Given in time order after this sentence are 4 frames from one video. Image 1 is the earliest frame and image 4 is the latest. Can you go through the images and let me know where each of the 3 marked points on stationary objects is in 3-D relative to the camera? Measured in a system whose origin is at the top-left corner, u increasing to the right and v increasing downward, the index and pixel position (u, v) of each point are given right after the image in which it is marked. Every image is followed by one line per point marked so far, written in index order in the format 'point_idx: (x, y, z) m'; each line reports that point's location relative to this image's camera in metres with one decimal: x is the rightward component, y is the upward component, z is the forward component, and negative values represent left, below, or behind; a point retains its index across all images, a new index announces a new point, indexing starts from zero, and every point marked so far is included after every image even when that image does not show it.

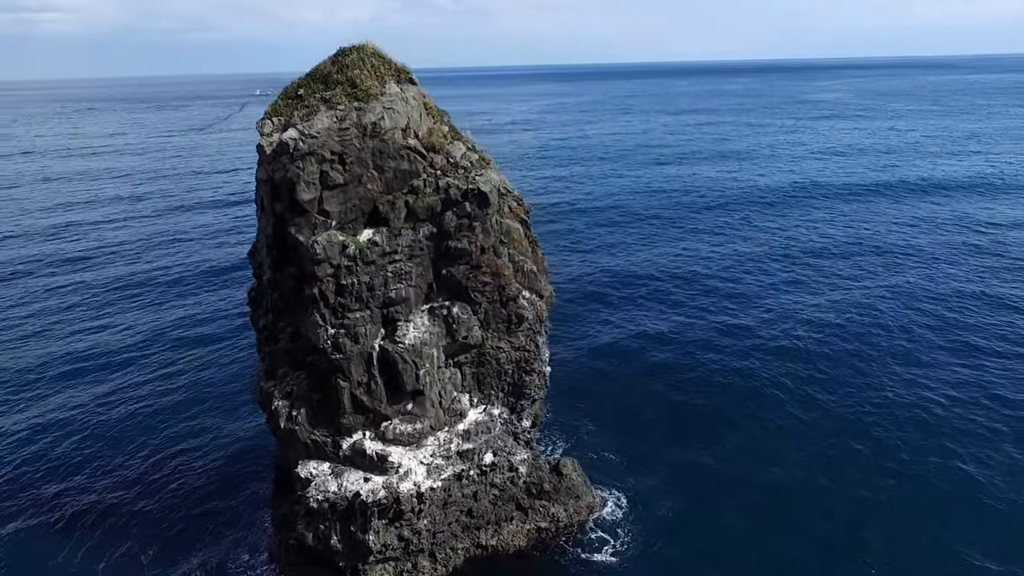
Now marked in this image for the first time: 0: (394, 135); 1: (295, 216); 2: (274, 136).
0: (-2.8, +3.6, +19.7) m
1: (-5.0, +1.7, +19.3) m
2: (-5.5, +3.5, +19.3) m
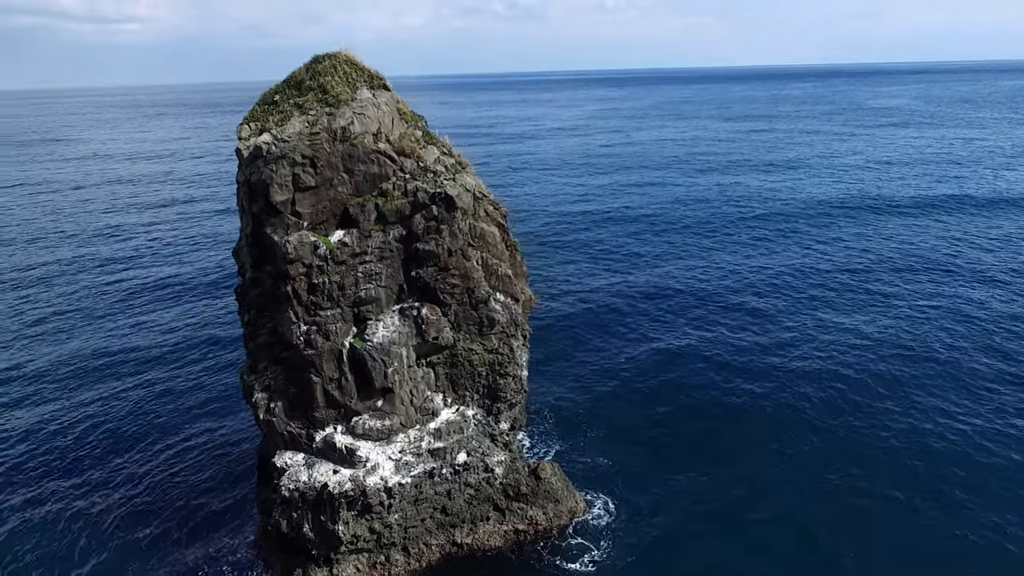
0: (-3.6, +3.6, +20.4) m
1: (-5.8, +1.7, +20.2) m
2: (-6.3, +3.6, +20.2) m
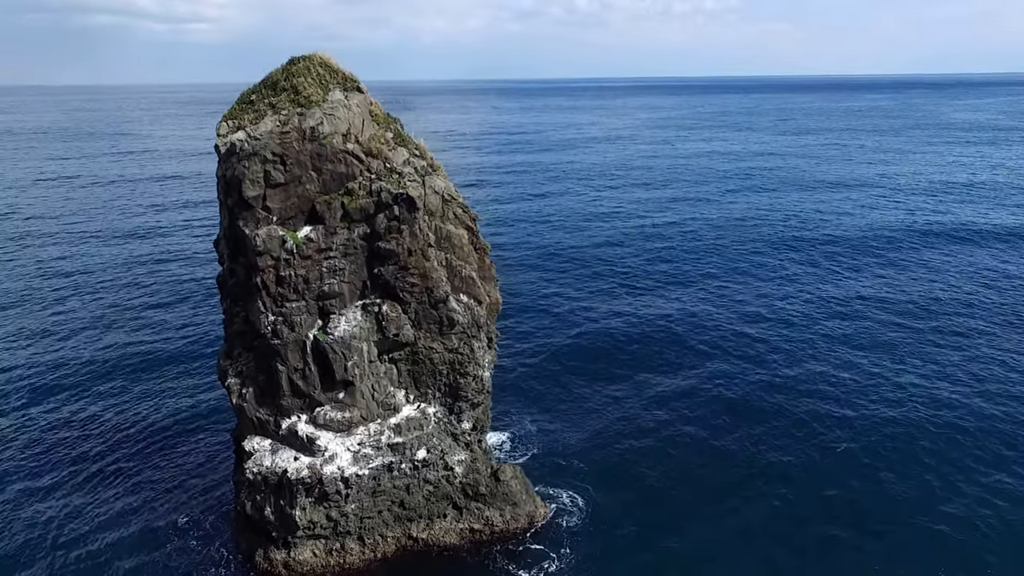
0: (-4.5, +3.7, +21.0) m
1: (-6.8, +1.9, +21.1) m
2: (-7.2, +3.8, +21.2) m
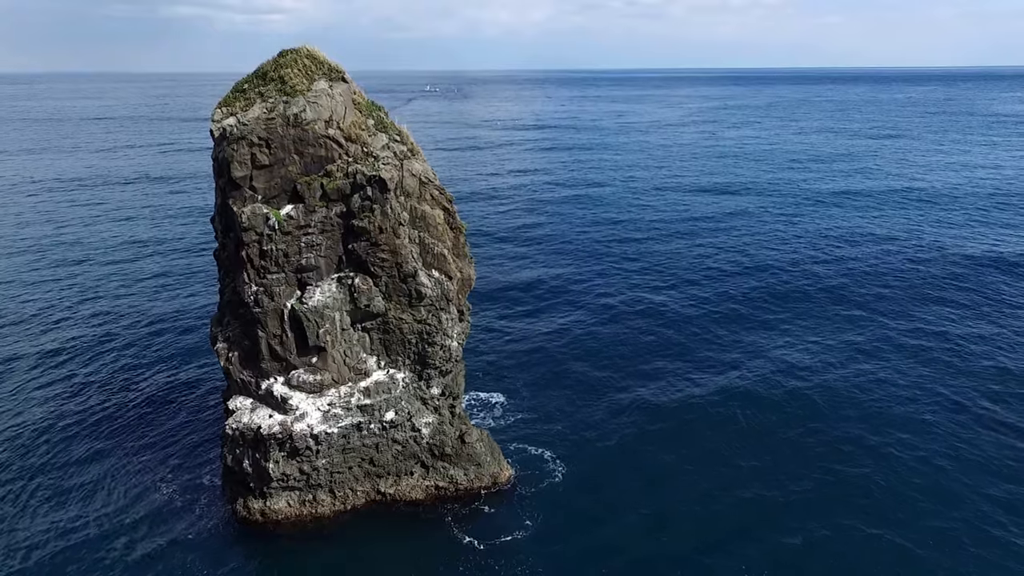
0: (-5.5, +4.4, +22.9) m
1: (-7.9, +2.7, +23.3) m
2: (-8.2, +4.6, +23.4) m
